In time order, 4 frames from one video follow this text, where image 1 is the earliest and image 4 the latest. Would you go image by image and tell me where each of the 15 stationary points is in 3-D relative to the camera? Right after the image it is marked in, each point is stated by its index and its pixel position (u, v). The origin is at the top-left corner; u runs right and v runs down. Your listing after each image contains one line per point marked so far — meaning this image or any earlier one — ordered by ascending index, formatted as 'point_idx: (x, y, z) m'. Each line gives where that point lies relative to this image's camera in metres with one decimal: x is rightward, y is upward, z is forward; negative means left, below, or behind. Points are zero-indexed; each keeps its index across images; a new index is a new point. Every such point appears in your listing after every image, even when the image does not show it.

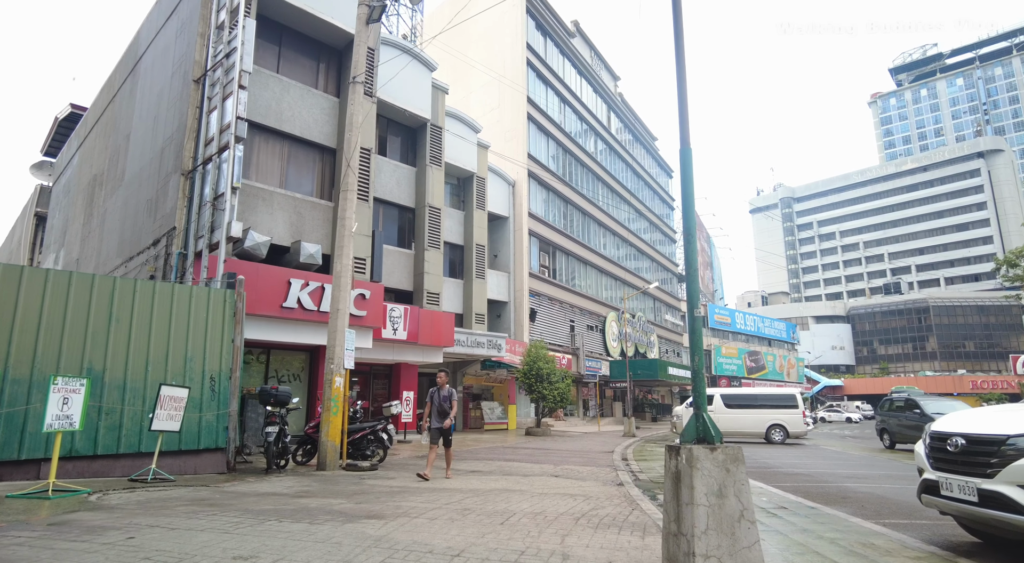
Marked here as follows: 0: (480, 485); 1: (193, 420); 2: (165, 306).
0: (-0.5, -3.0, +9.0) m
1: (-5.1, -2.2, +9.8) m
2: (-5.5, -0.4, +9.7) m
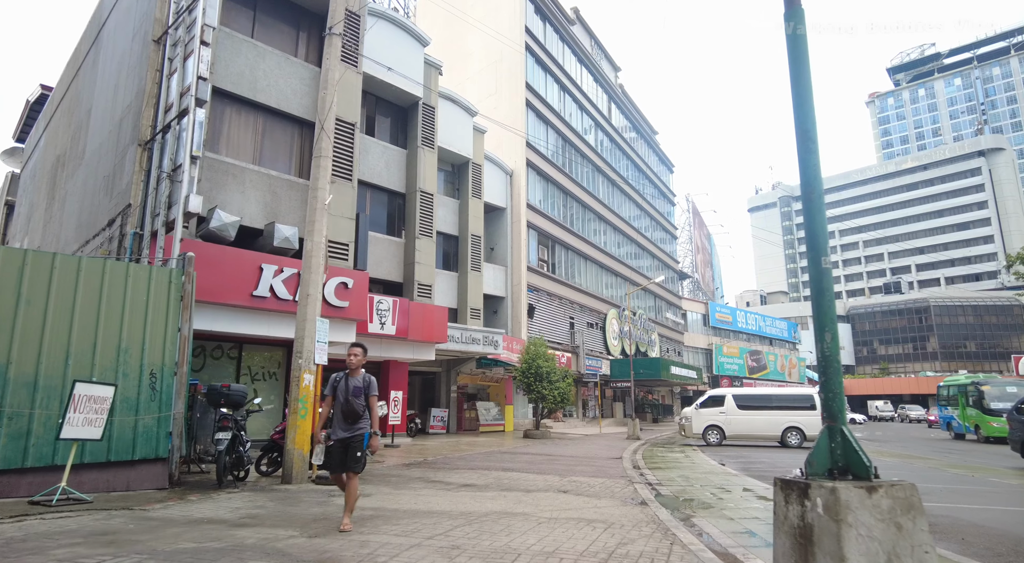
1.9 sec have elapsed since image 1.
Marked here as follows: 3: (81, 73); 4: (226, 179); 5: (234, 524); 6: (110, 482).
0: (-0.4, -2.7, +7.3) m
1: (-5.1, -1.9, +8.1) m
2: (-5.5, -0.1, +8.0) m
3: (-14.1, +6.8, +20.0) m
4: (-6.8, +2.5, +14.7) m
5: (-2.7, -2.4, +6.1) m
6: (-5.2, -2.6, +7.9) m
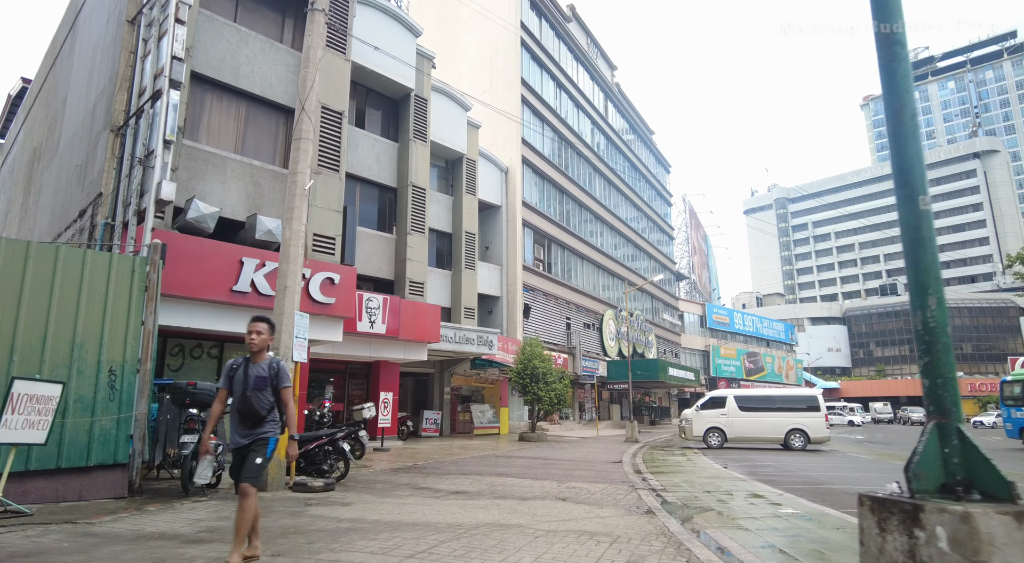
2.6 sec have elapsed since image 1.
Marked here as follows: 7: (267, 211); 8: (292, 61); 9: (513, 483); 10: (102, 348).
0: (-0.5, -2.5, +6.6) m
1: (-5.2, -1.8, +7.4) m
2: (-5.6, +0.1, +7.3) m
3: (-14.2, +6.9, +19.2) m
4: (-7.0, +2.6, +14.0) m
5: (-2.8, -2.2, +5.3) m
6: (-5.2, -2.4, +7.1) m
7: (-6.0, +1.7, +15.0) m
8: (-5.8, +5.8, +16.2) m
9: (0.0, -3.2, +9.8) m
10: (-5.1, -0.8, +7.7) m
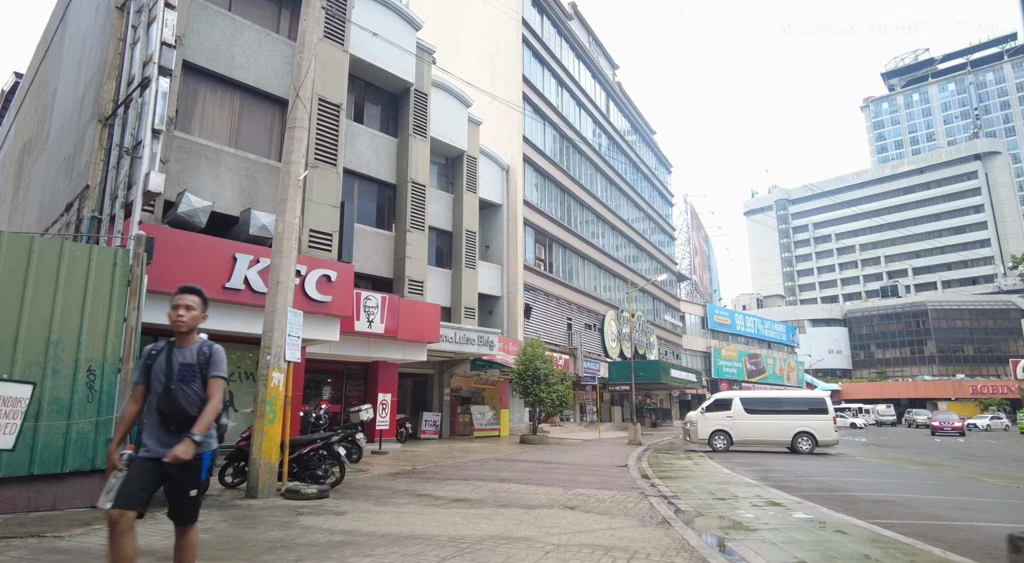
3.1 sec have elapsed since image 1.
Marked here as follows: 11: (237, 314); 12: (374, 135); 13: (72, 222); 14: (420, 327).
0: (-0.4, -2.5, +6.1) m
1: (-5.1, -1.7, +6.9) m
2: (-5.5, +0.2, +6.8) m
3: (-14.2, +7.0, +18.7) m
4: (-6.9, +2.6, +13.5) m
5: (-2.7, -2.2, +4.8) m
6: (-5.2, -2.3, +6.6) m
7: (-5.9, +1.8, +14.5) m
8: (-5.8, +5.9, +15.7) m
9: (+0.1, -3.2, +9.3) m
10: (-5.1, -0.8, +7.2) m
11: (-6.0, -0.7, +13.3) m
12: (-4.5, +4.8, +19.9) m
13: (-9.0, +1.2, +12.5) m
14: (-2.8, -1.4, +18.7) m
